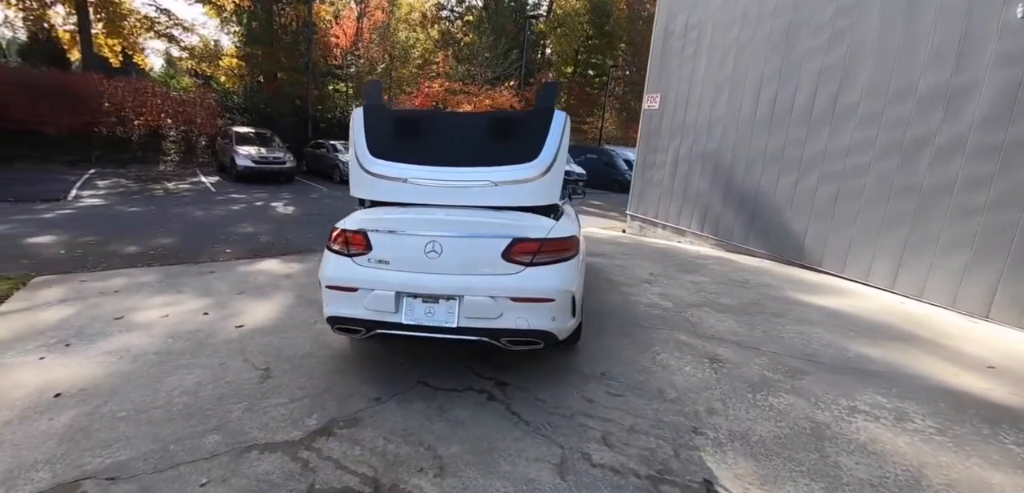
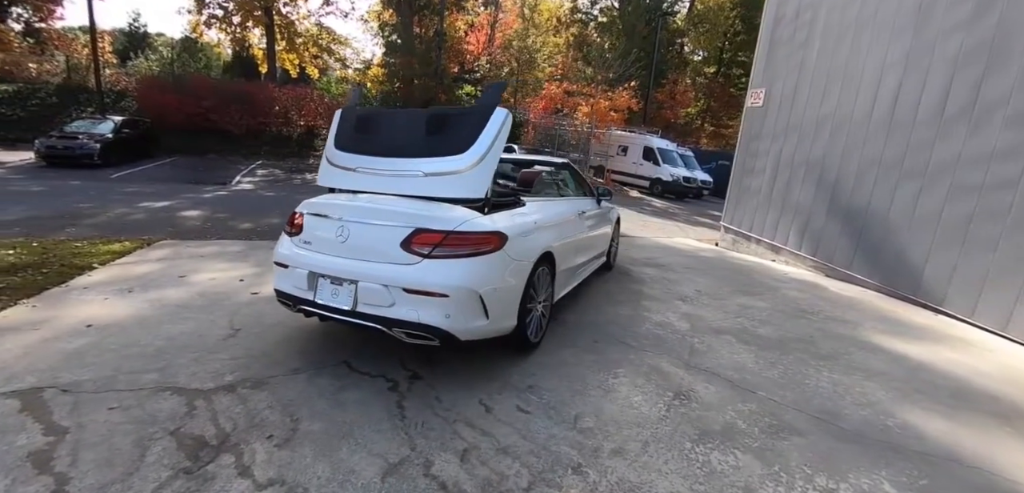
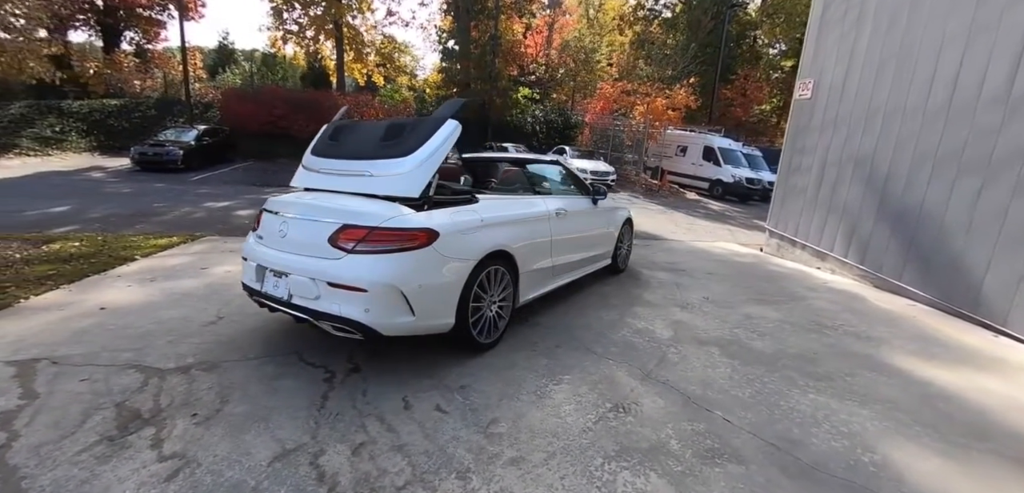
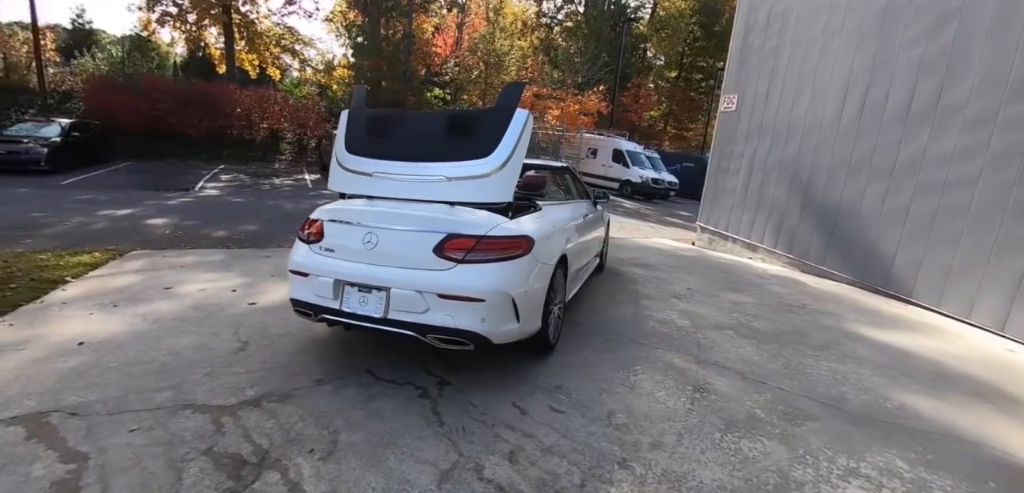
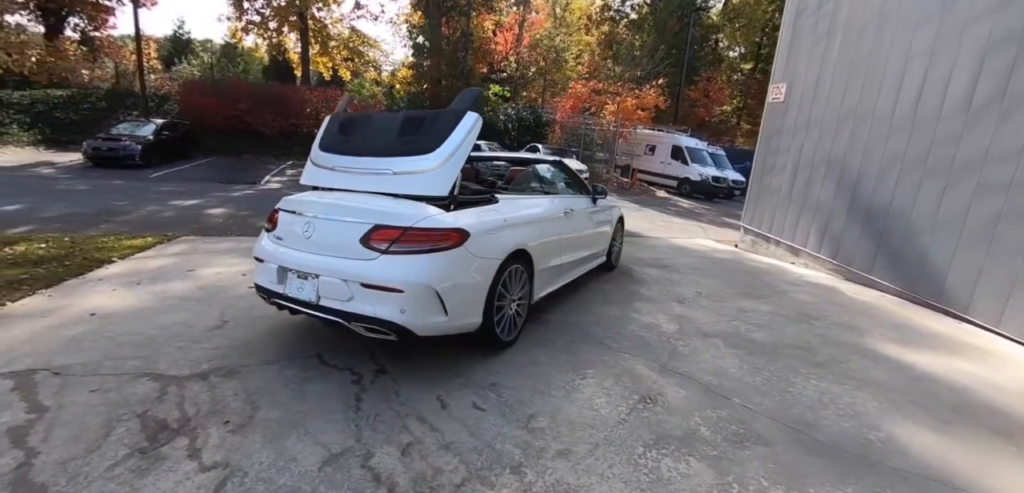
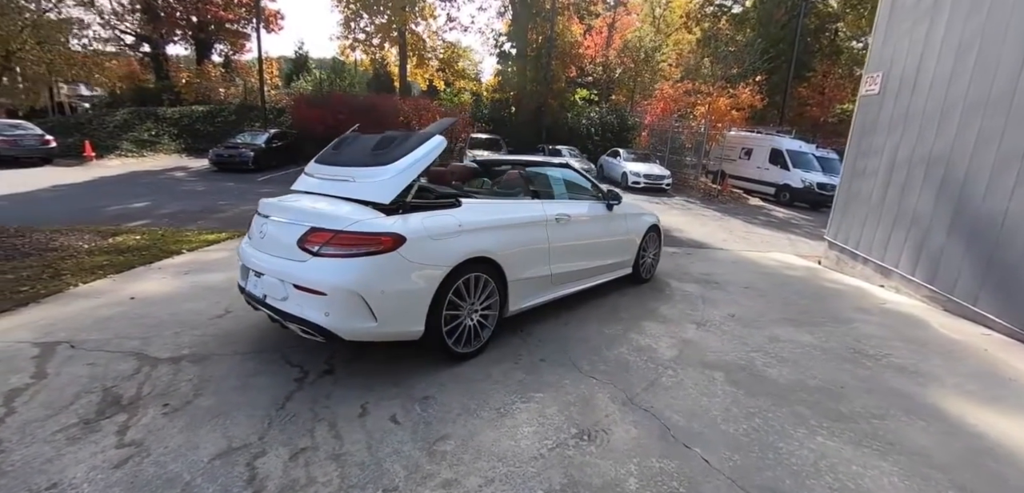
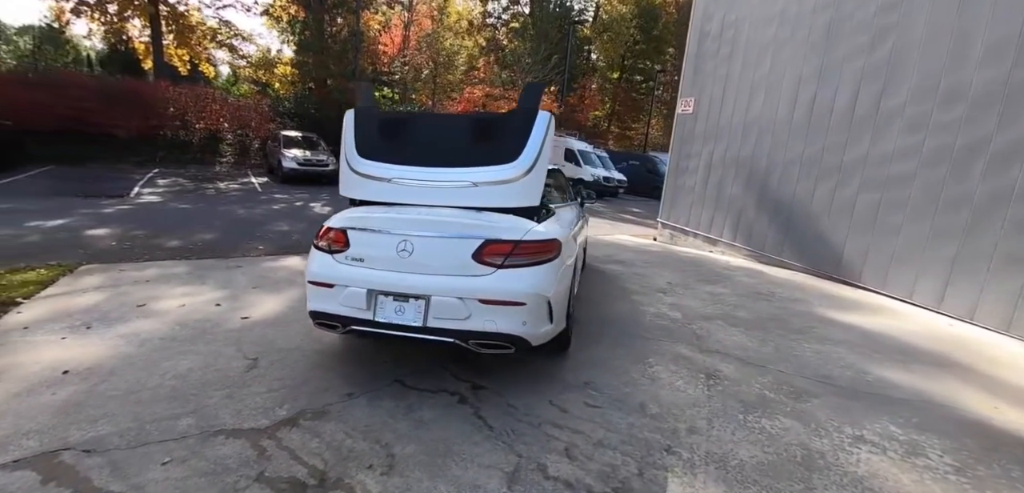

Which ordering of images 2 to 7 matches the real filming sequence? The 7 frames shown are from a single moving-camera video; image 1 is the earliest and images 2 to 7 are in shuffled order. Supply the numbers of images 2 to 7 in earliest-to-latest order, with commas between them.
7, 4, 2, 5, 3, 6
